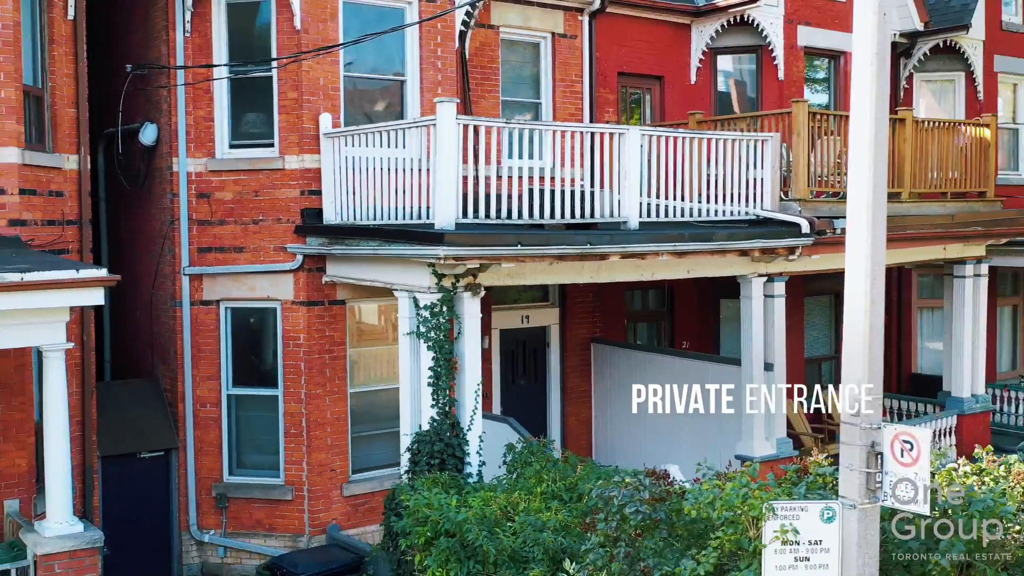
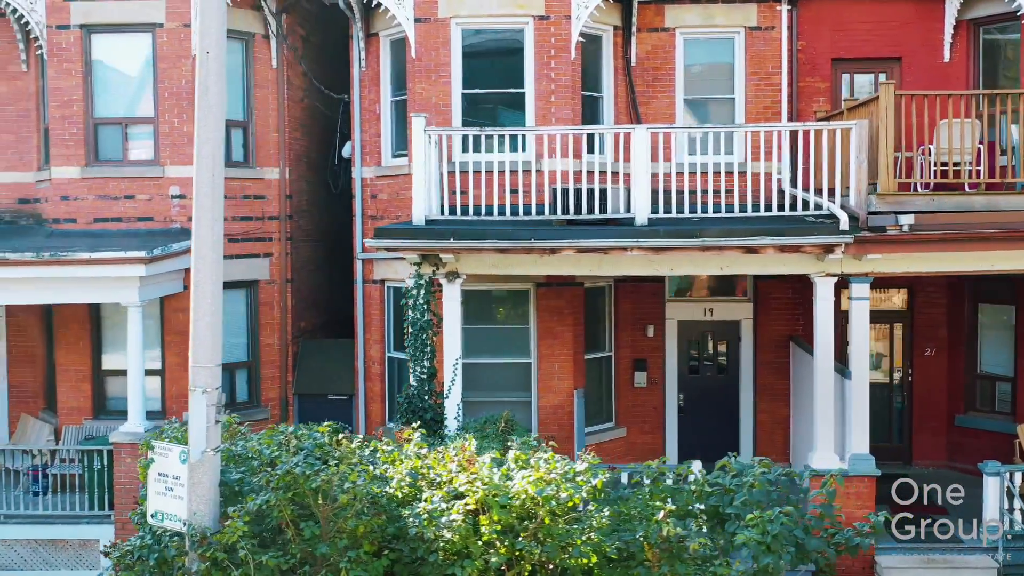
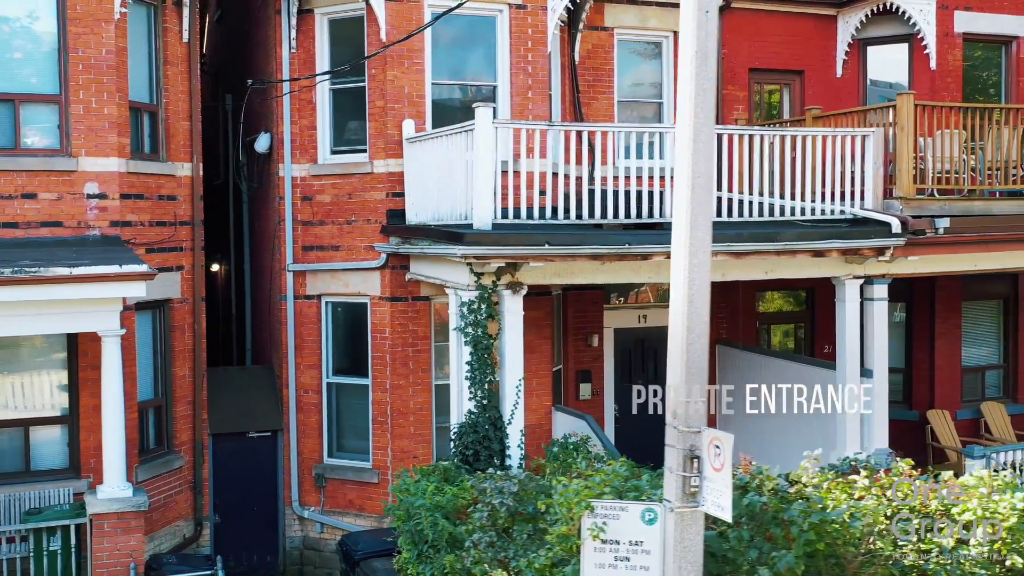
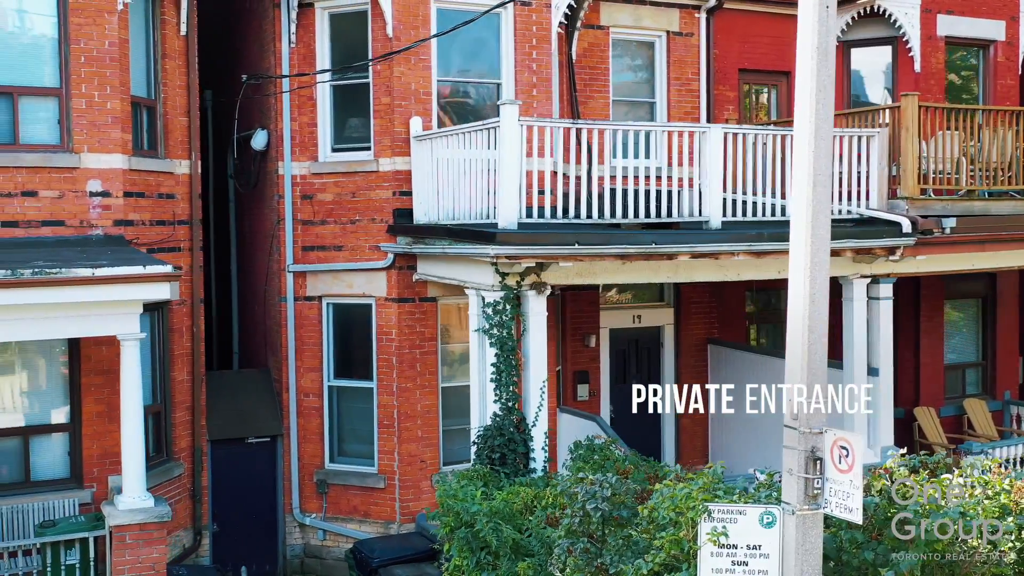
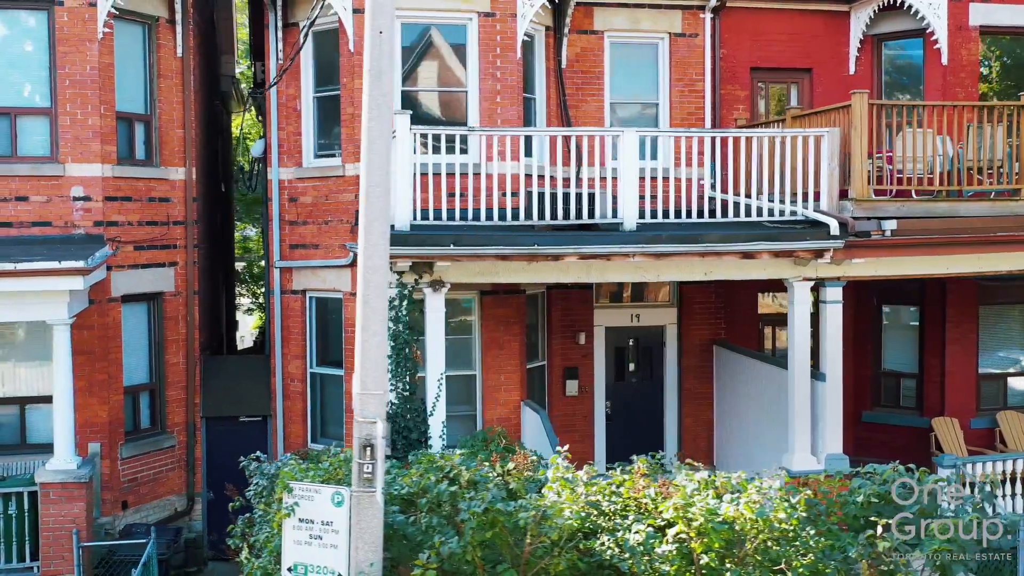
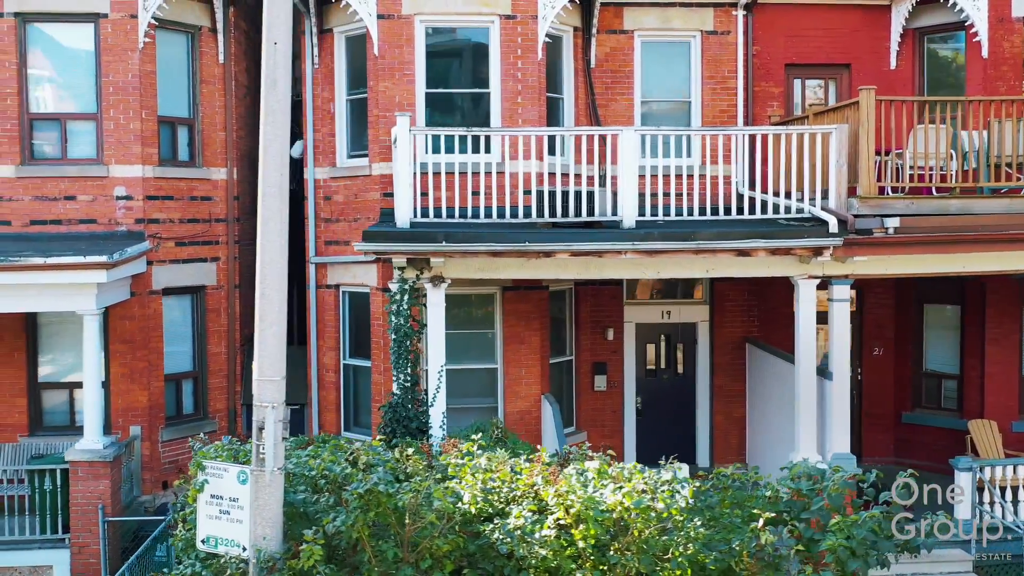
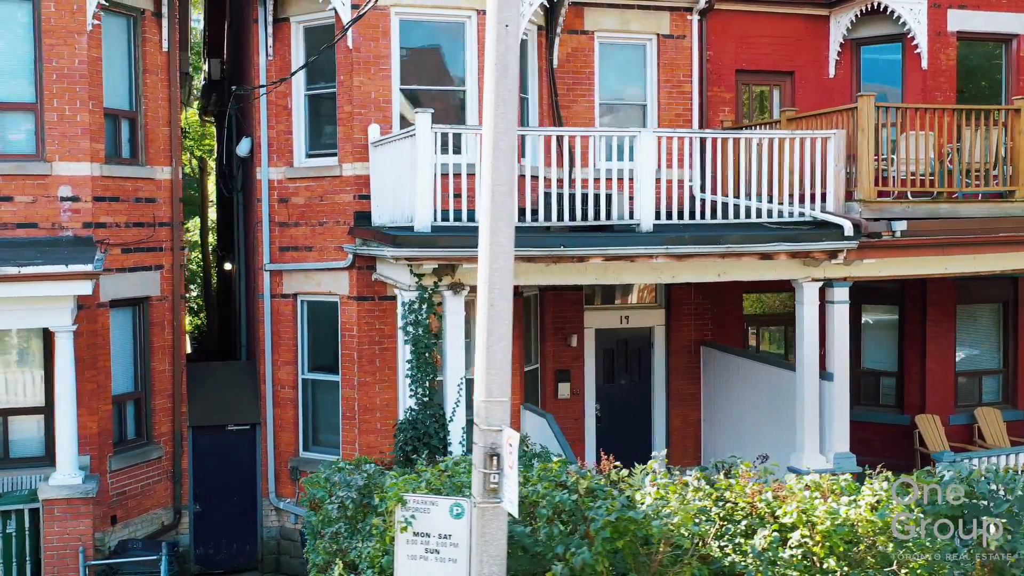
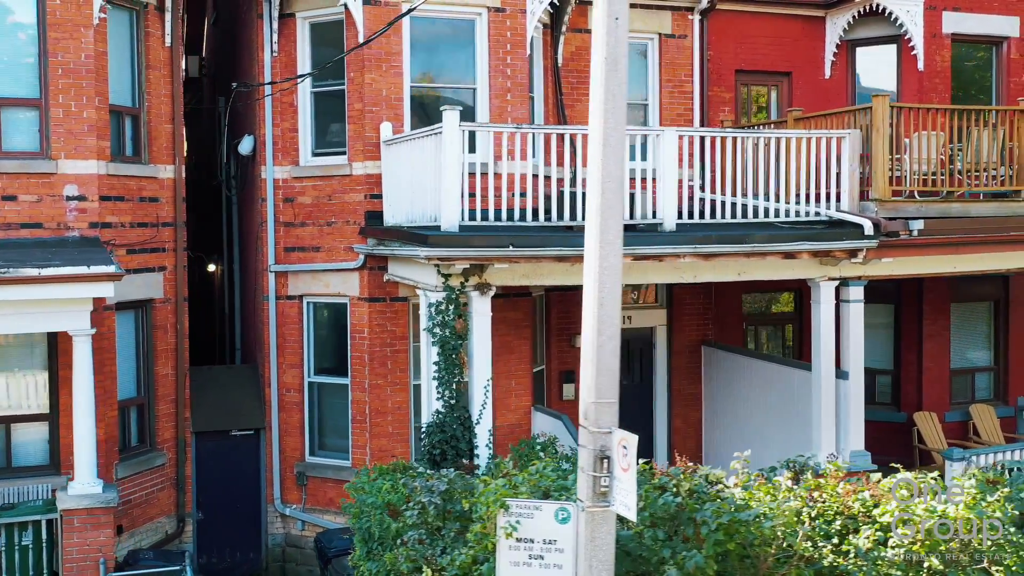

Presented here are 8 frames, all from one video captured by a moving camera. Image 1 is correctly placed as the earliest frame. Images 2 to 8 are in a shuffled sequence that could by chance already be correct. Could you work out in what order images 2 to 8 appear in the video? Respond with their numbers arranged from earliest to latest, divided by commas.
4, 3, 8, 7, 5, 6, 2
